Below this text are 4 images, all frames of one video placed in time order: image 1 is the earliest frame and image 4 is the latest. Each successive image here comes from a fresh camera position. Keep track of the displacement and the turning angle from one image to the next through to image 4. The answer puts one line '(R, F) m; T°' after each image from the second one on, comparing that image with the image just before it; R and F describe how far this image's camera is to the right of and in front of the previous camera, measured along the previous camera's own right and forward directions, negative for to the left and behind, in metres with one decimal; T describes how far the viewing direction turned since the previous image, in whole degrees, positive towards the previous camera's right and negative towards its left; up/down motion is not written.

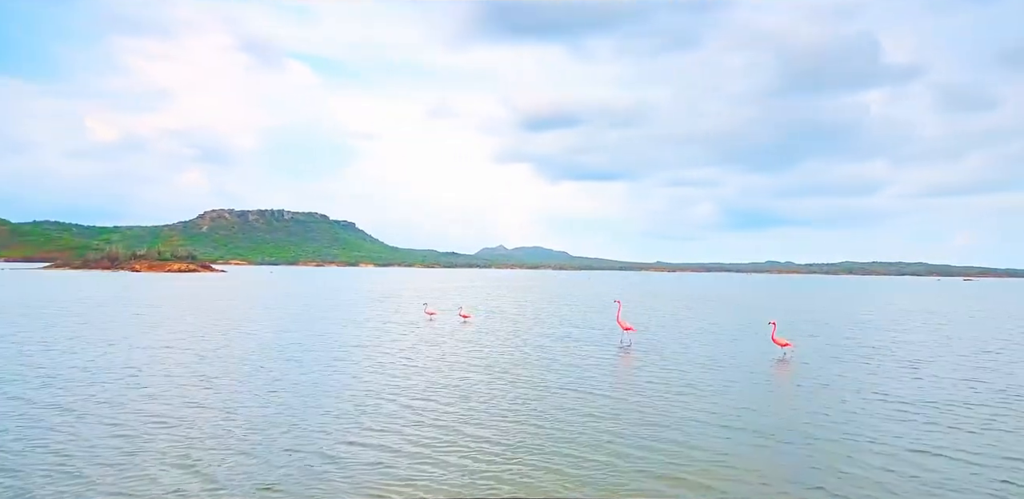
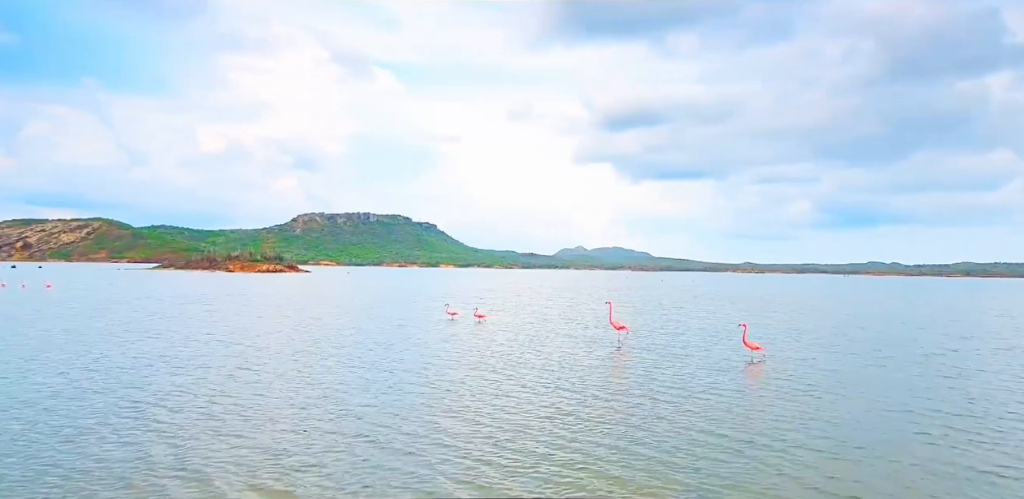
(+3.7, -0.7) m; -8°
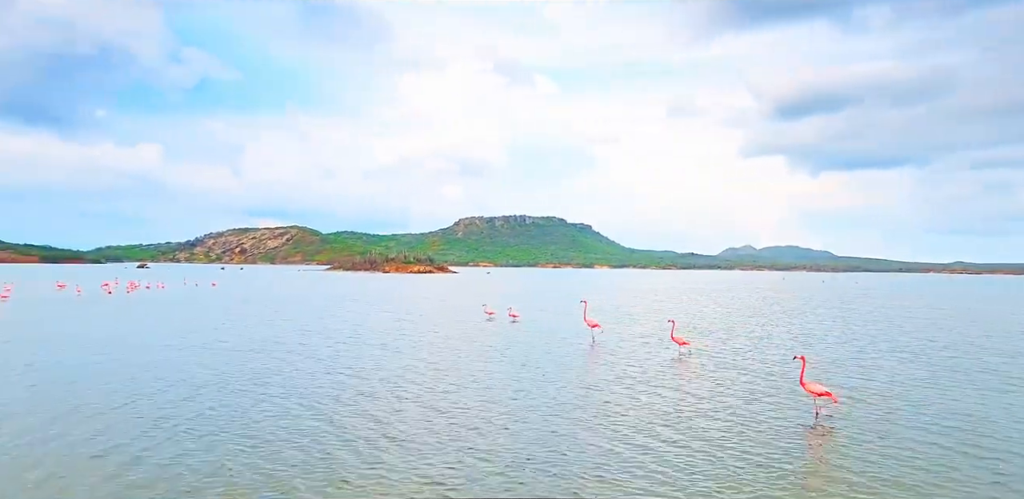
(+7.7, -0.7) m; -15°
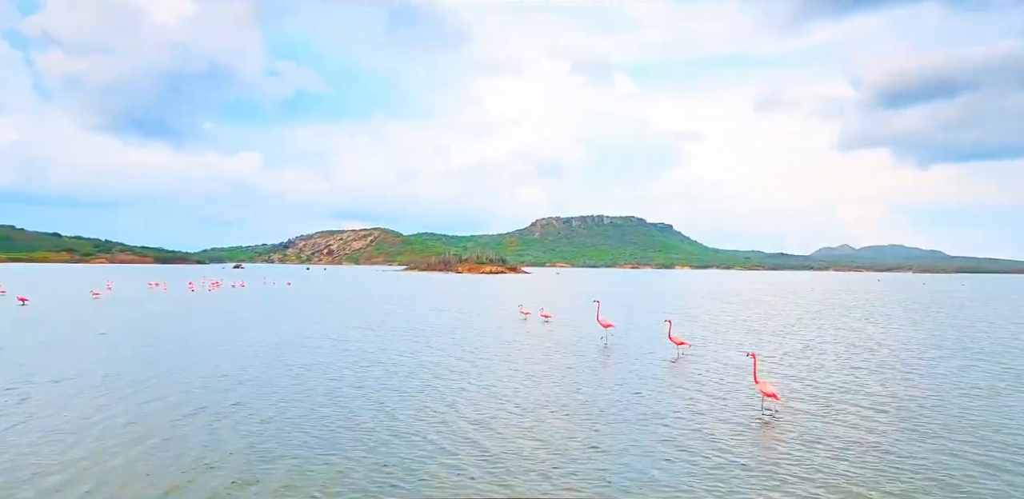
(+2.8, -0.3) m; -8°
